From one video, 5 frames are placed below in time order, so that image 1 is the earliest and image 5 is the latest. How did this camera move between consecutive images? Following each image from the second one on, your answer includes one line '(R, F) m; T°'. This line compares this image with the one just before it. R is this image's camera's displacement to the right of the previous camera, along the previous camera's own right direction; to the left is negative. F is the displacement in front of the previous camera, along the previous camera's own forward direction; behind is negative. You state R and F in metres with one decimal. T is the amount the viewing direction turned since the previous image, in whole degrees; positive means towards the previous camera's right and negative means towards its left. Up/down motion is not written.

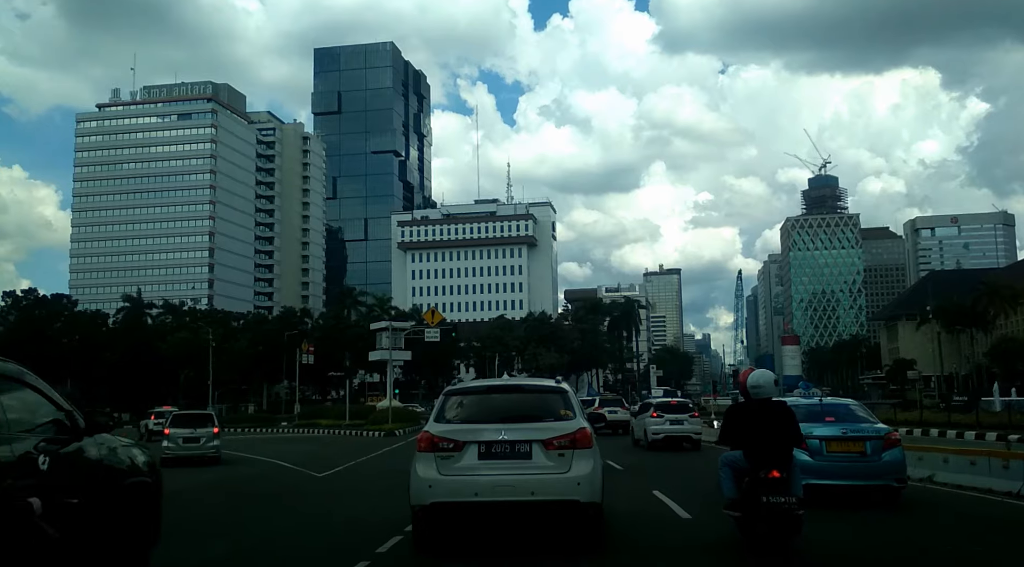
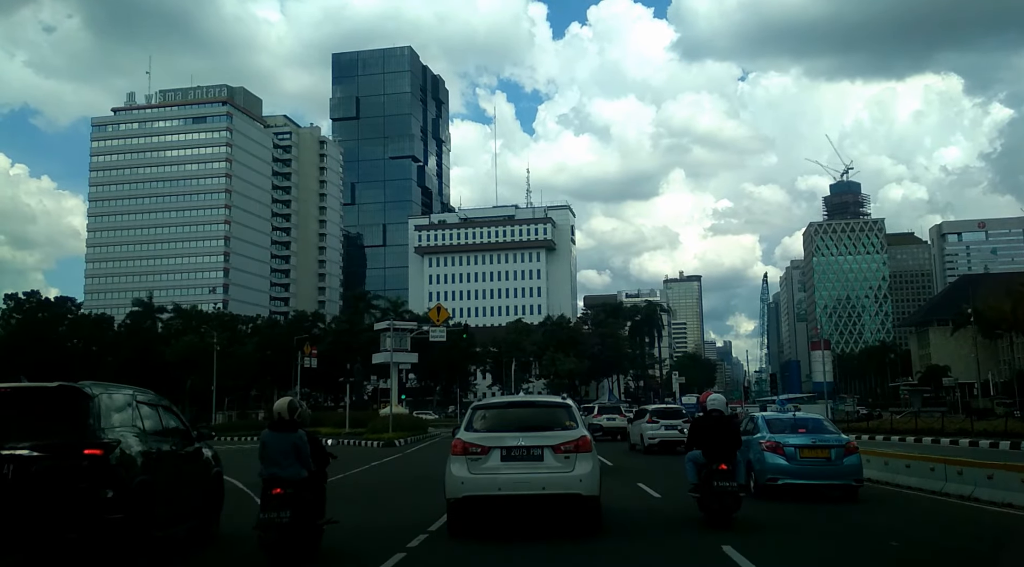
(+0.1, +2.8) m; -1°
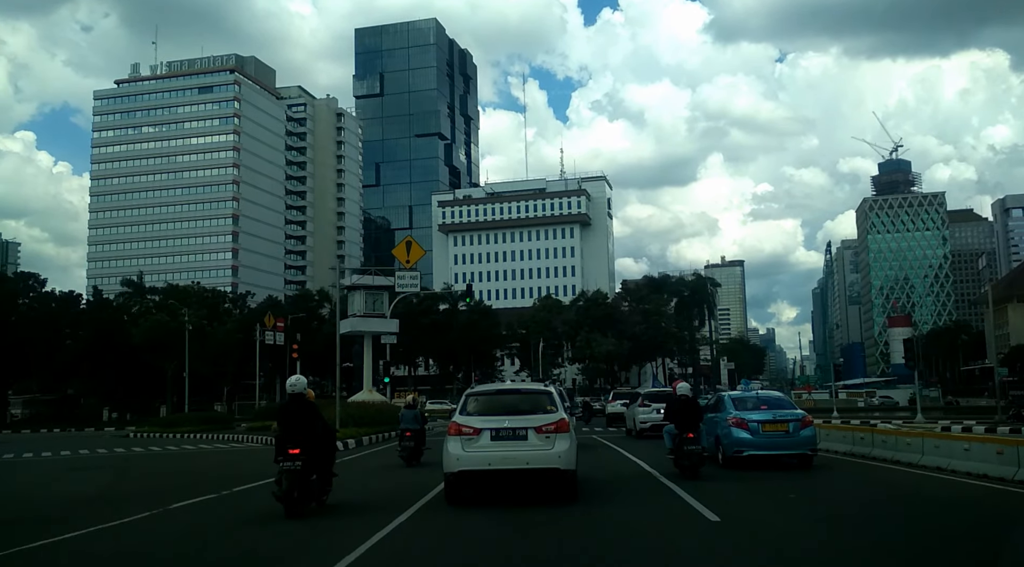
(+0.6, +10.0) m; -2°
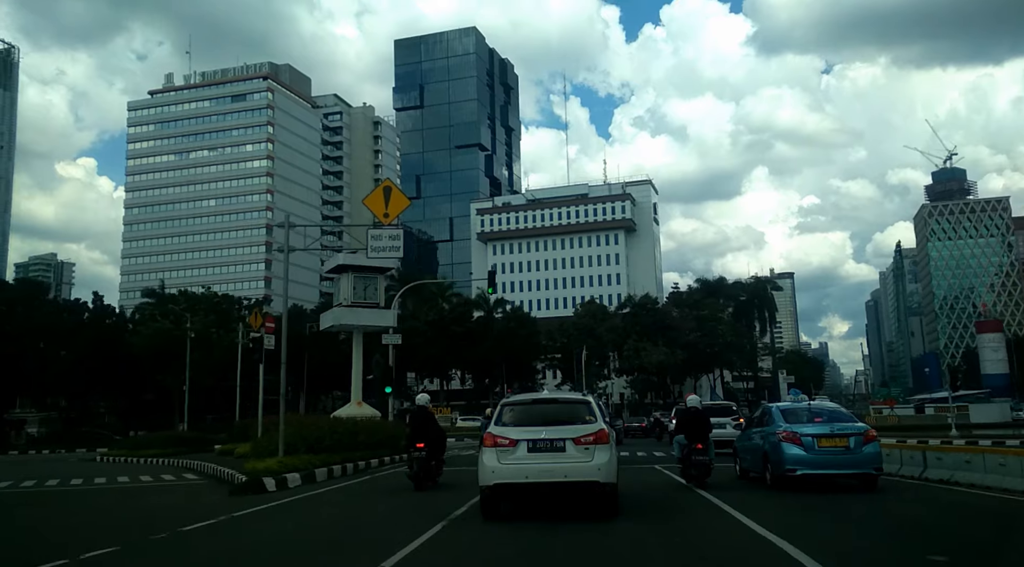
(+0.2, +5.9) m; -3°
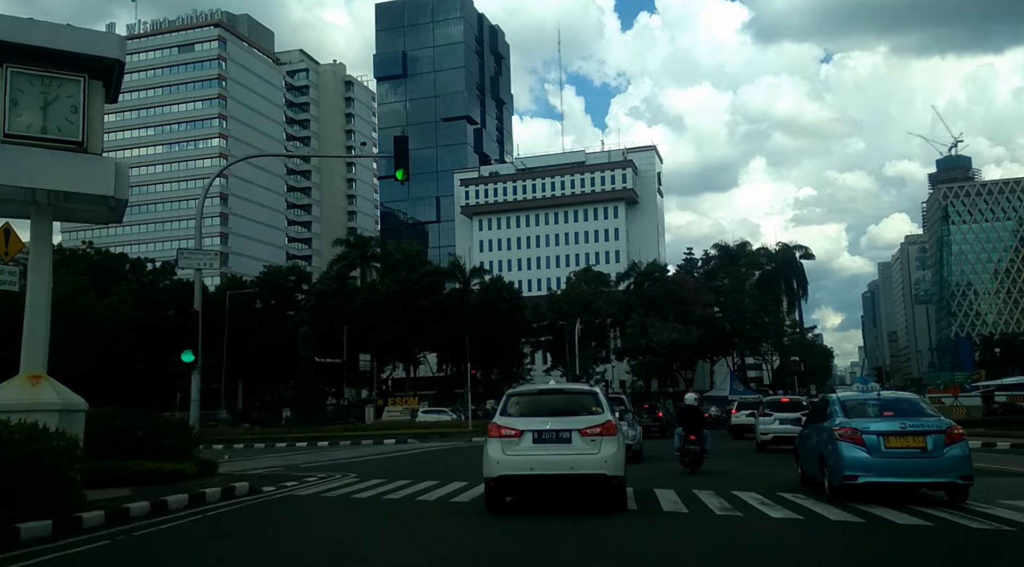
(+0.9, +11.2) m; 0°
